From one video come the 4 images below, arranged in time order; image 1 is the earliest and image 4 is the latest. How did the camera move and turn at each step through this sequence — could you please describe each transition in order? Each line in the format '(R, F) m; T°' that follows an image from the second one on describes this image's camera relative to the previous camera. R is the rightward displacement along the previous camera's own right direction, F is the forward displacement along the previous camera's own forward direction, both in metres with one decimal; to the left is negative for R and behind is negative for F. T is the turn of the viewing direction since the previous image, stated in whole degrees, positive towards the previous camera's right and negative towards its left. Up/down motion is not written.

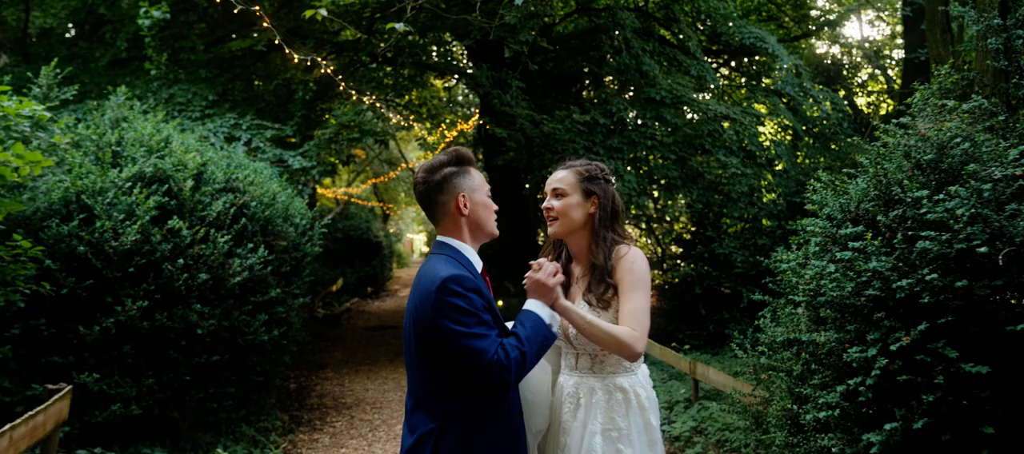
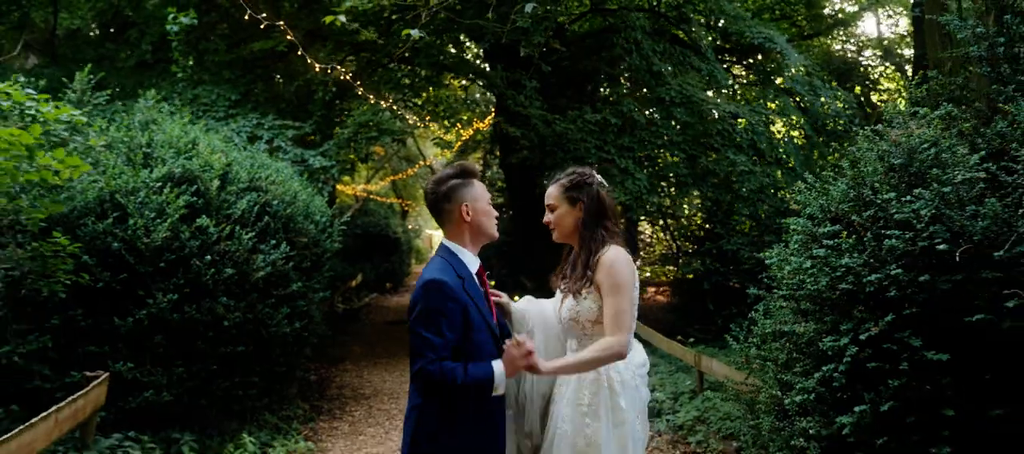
(+0.1, -0.2) m; -1°
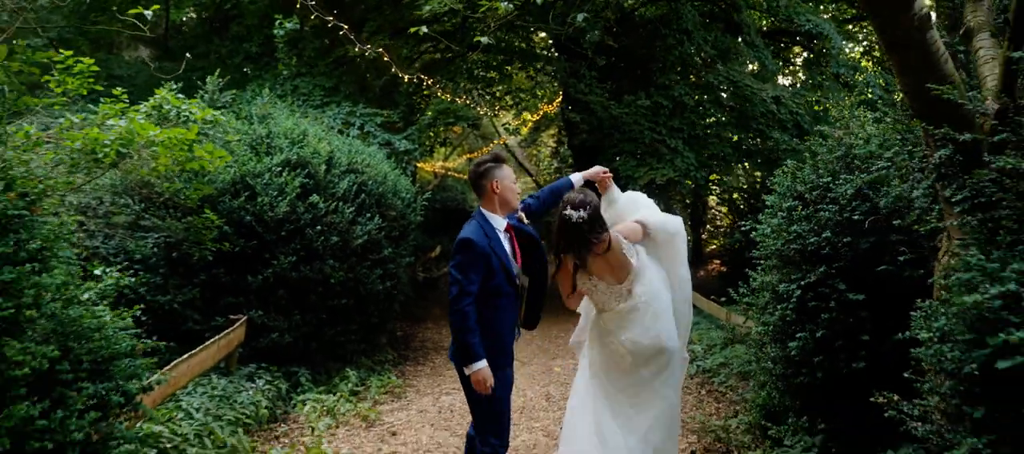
(+0.2, -1.1) m; -5°
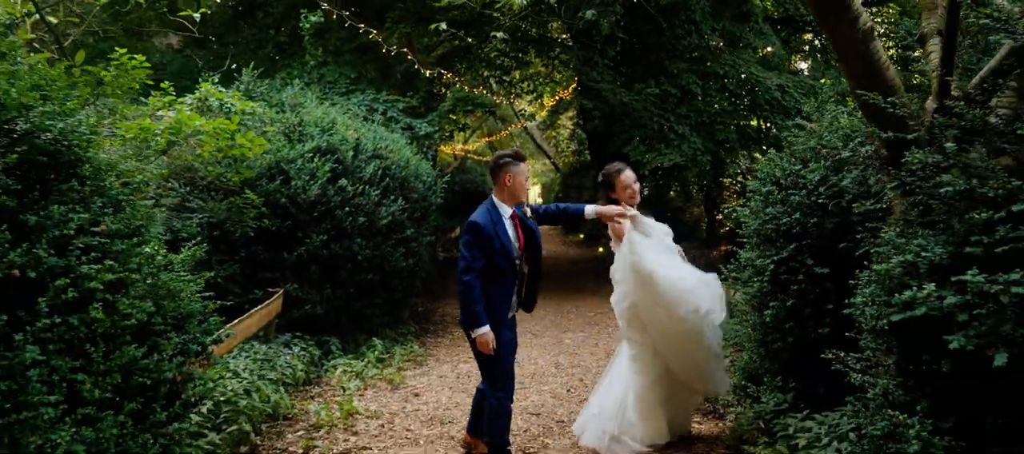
(+0.1, -0.5) m; -1°
